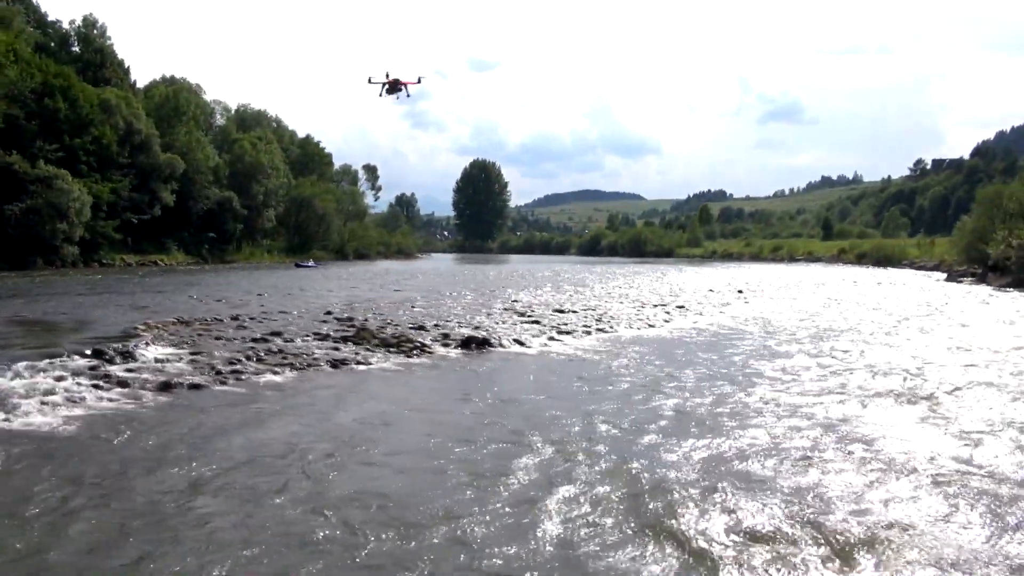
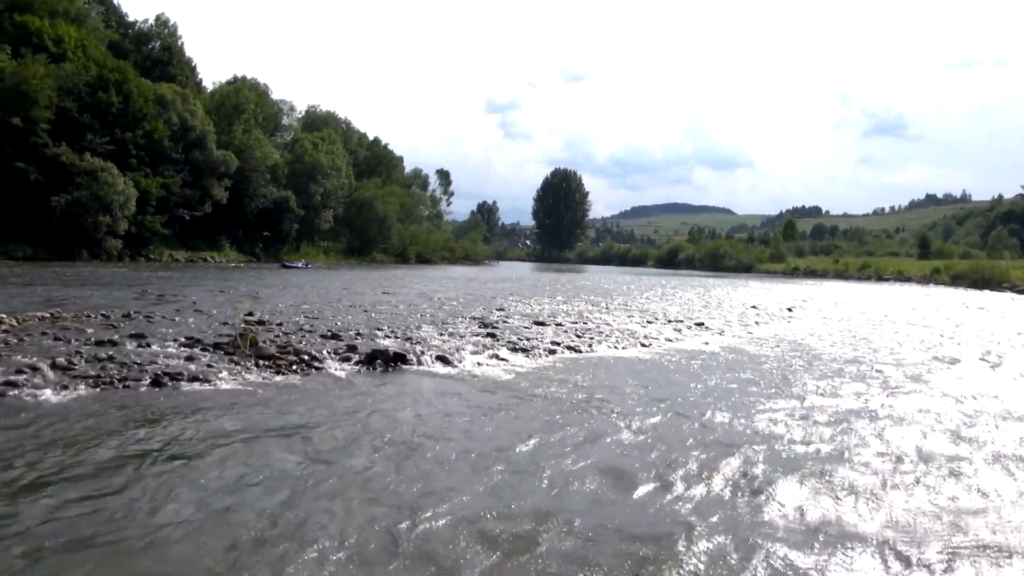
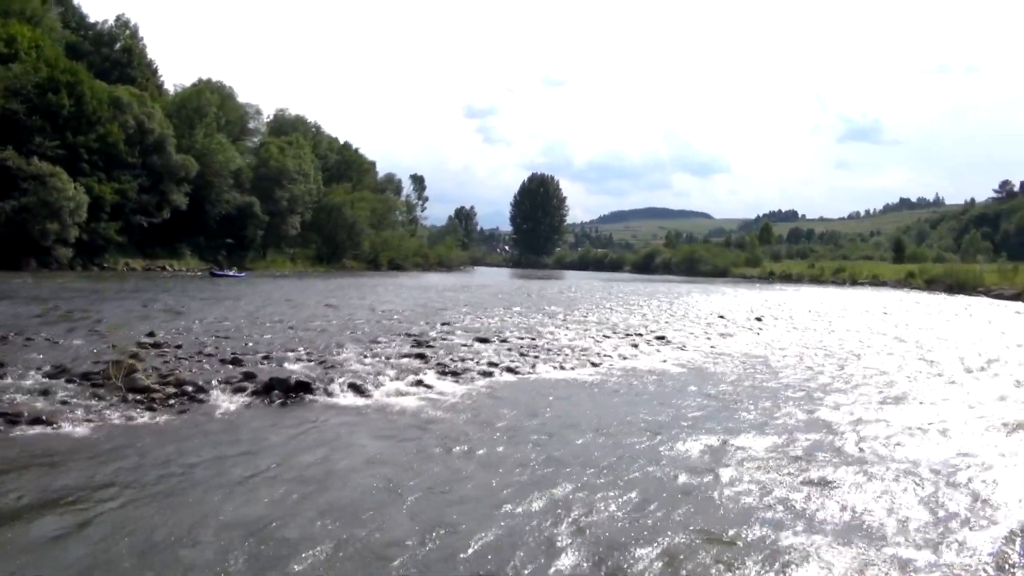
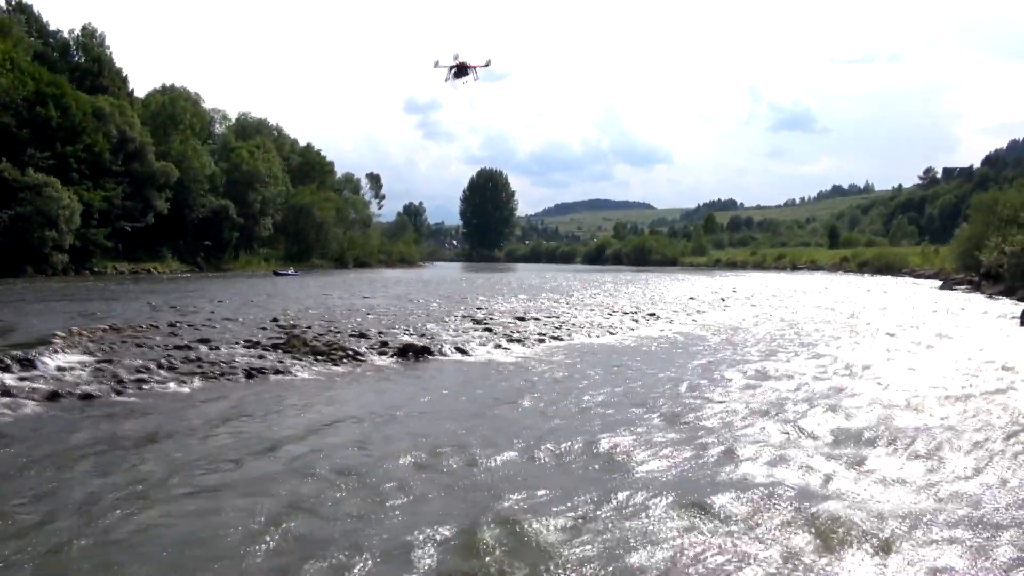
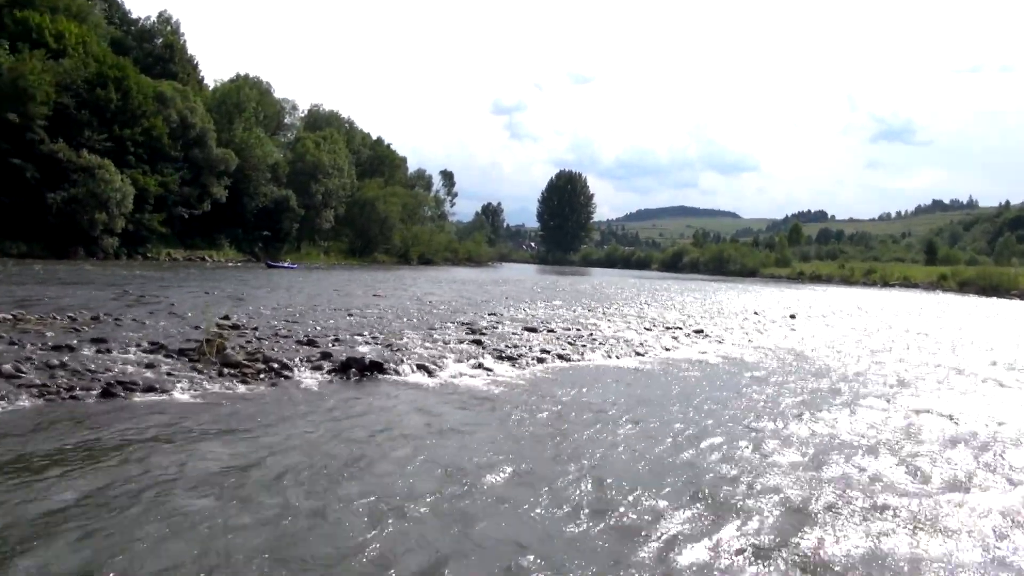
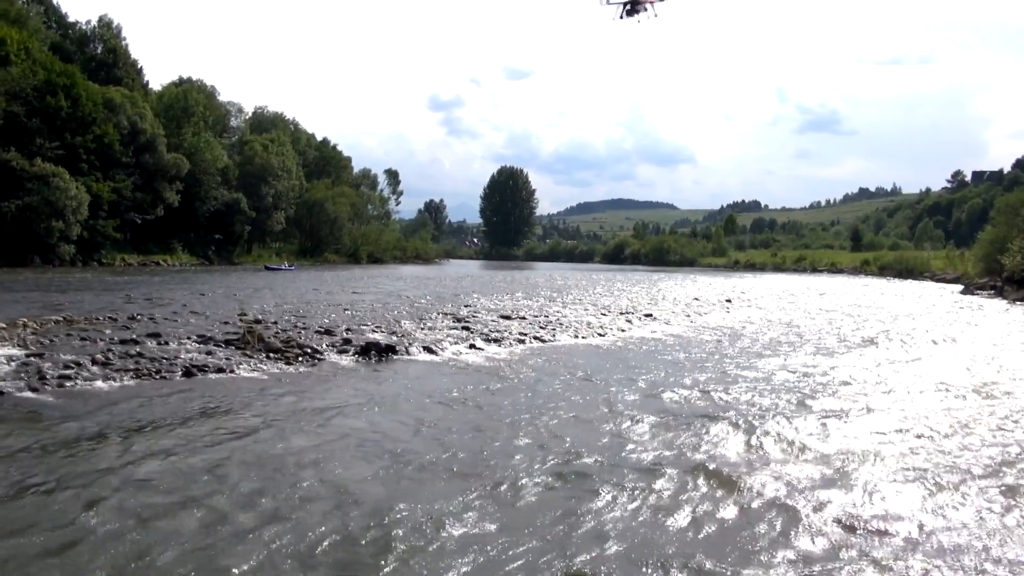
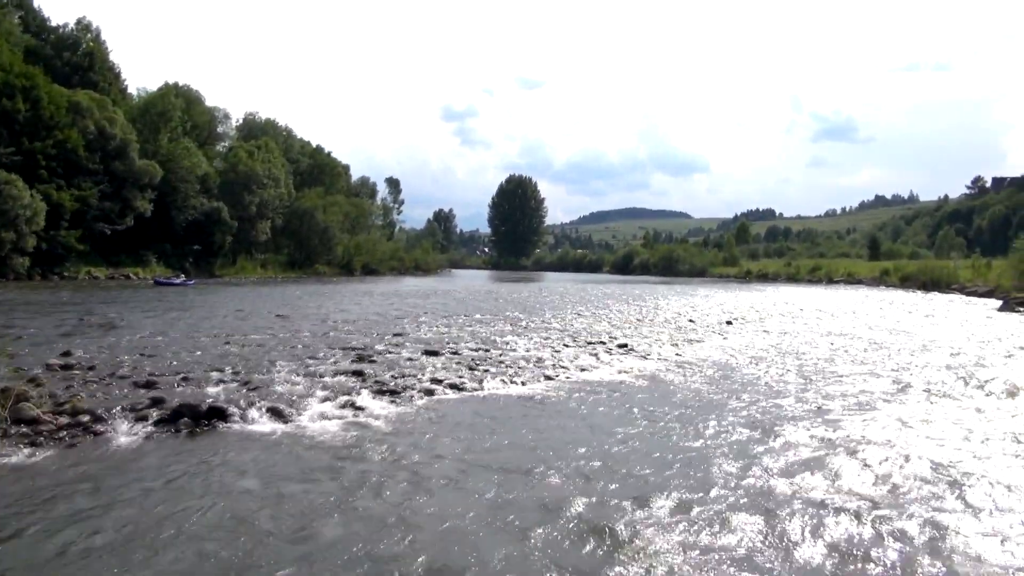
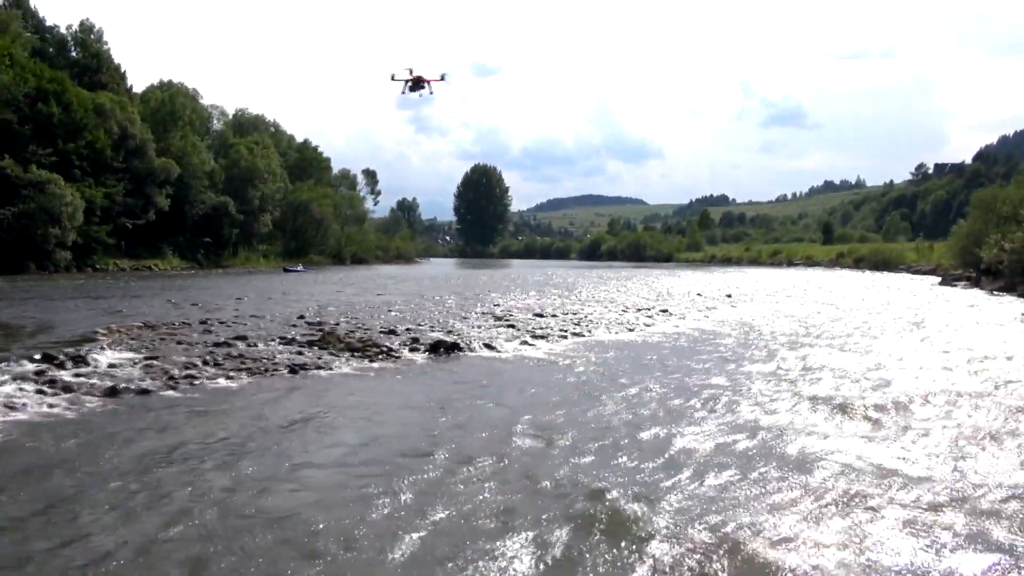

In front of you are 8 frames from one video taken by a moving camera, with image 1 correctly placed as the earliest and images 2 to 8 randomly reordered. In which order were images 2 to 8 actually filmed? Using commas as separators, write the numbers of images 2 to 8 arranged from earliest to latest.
8, 4, 6, 2, 5, 3, 7
